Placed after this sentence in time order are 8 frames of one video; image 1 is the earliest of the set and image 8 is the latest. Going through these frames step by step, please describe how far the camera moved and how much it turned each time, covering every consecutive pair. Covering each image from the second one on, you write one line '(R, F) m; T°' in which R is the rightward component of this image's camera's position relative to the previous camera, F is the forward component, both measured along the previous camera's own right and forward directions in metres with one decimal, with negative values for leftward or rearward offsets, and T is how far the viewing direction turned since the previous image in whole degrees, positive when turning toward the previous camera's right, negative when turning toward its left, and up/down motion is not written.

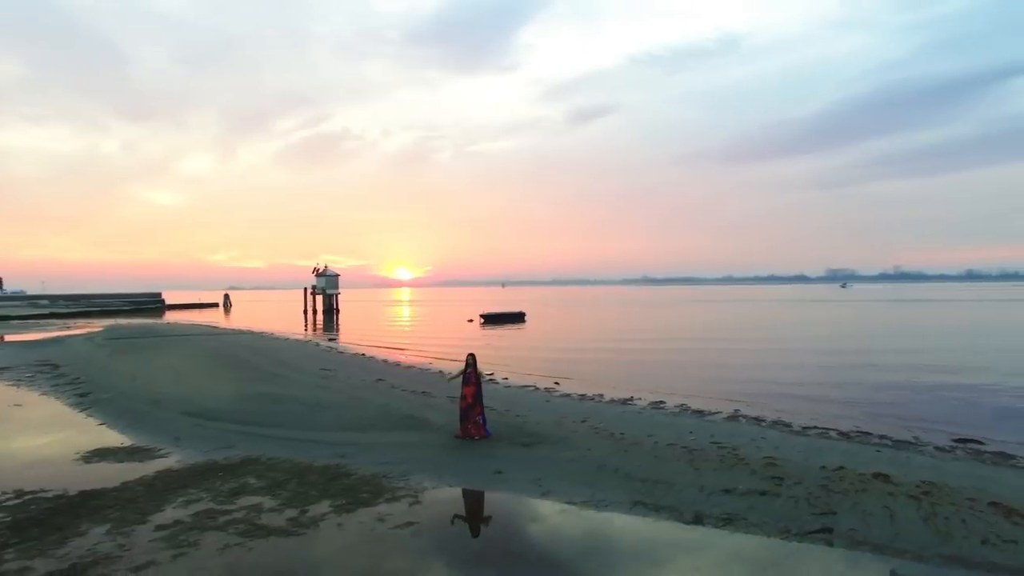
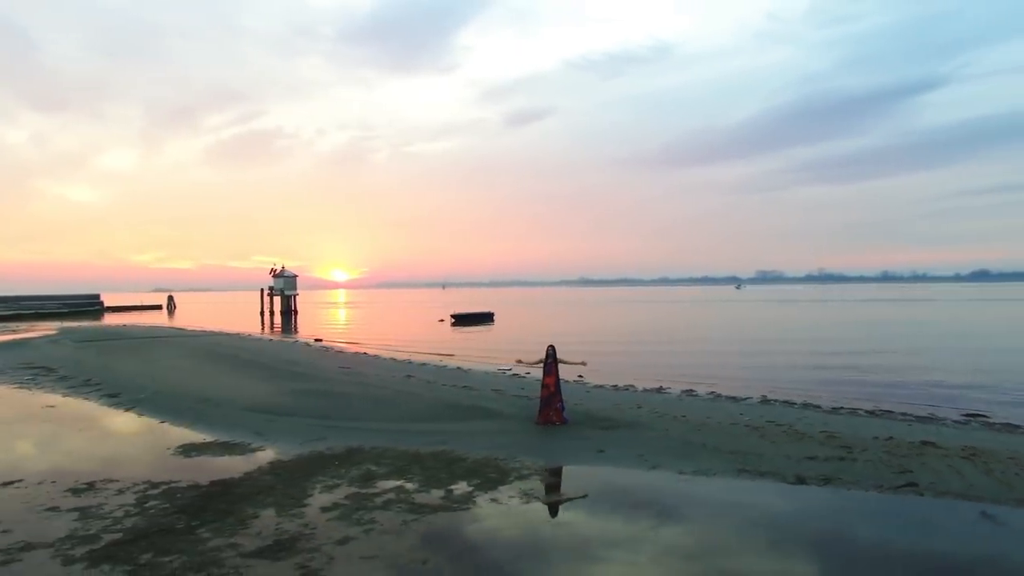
(-2.3, -0.6) m; +6°
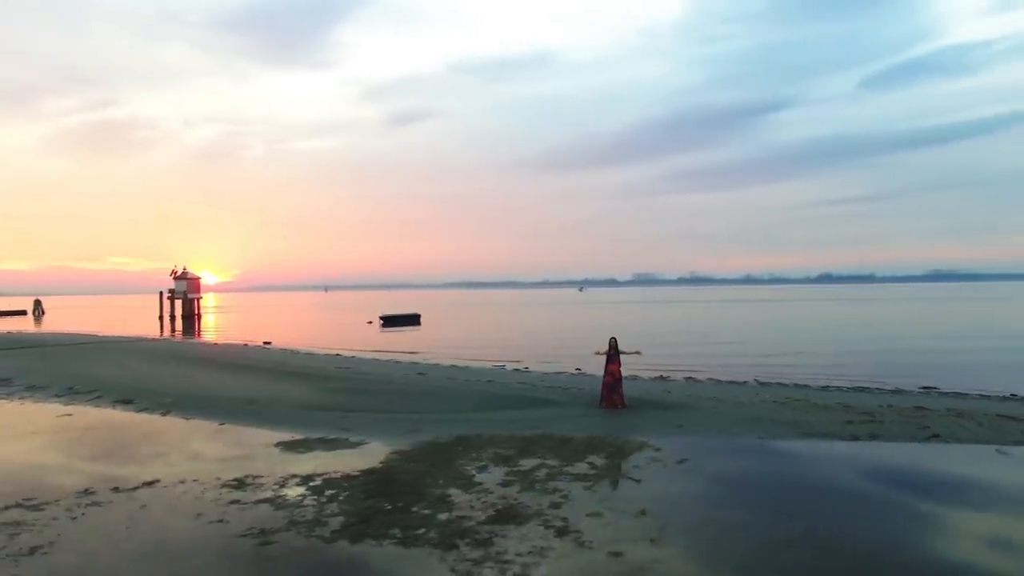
(-3.4, -0.6) m; +12°
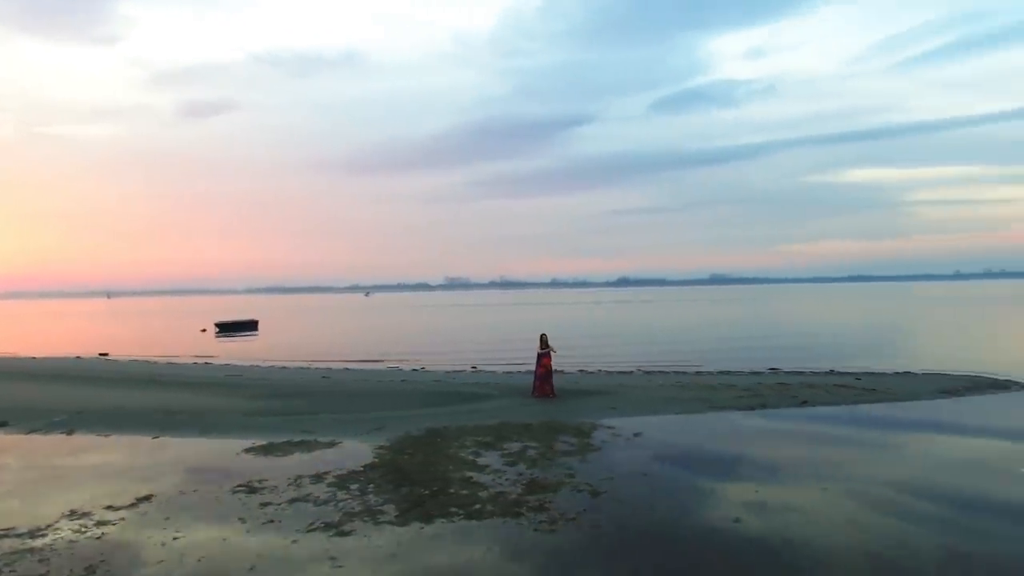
(-2.5, -0.5) m; +17°
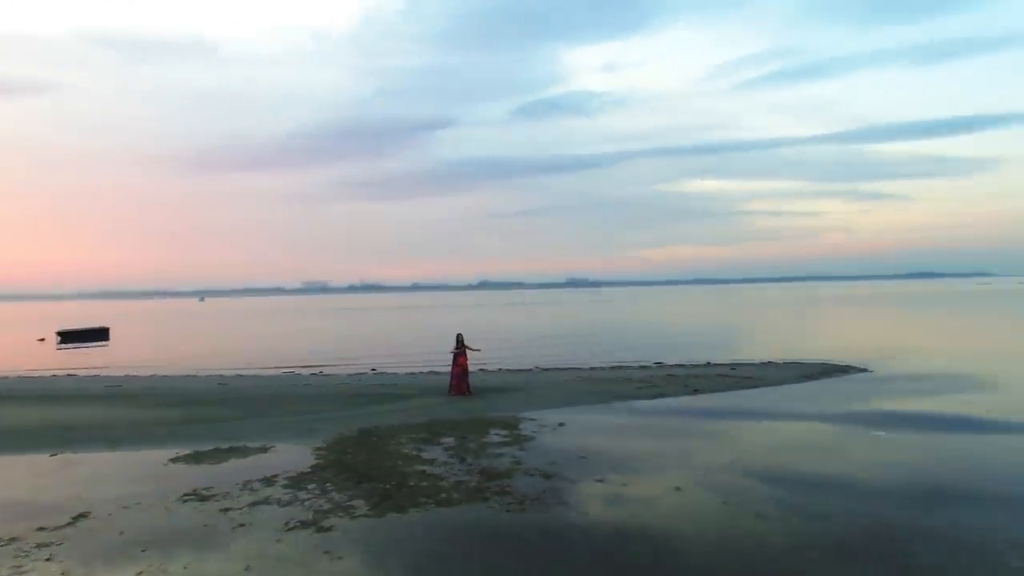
(-1.2, -0.4) m; +12°
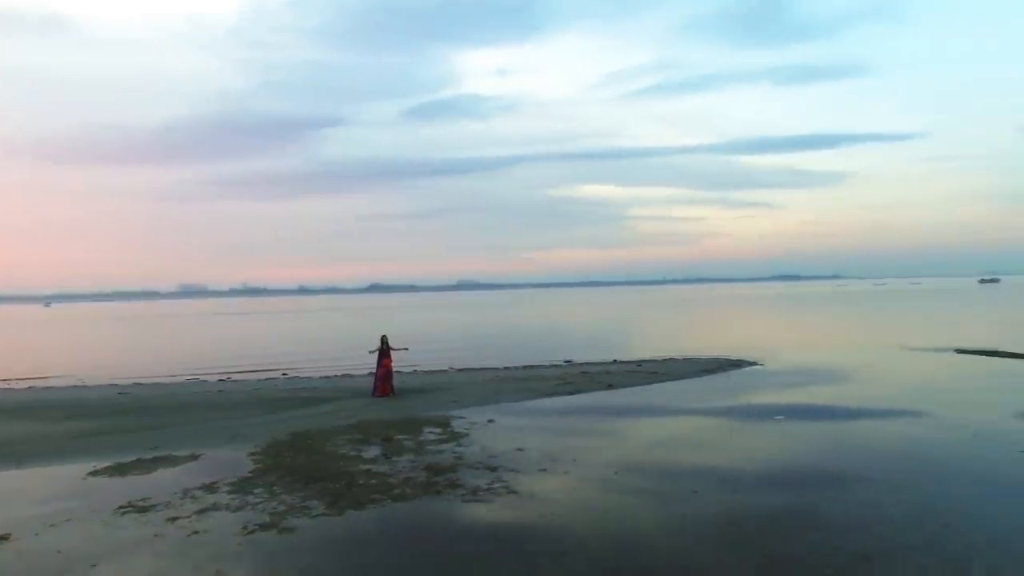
(-0.7, -0.3) m; +10°
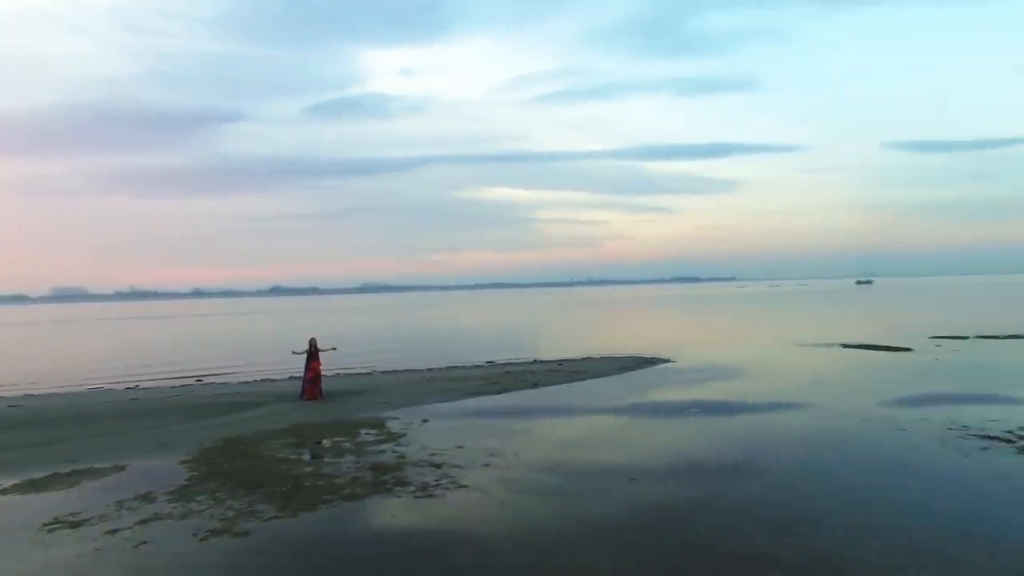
(-0.5, -0.3) m; +8°
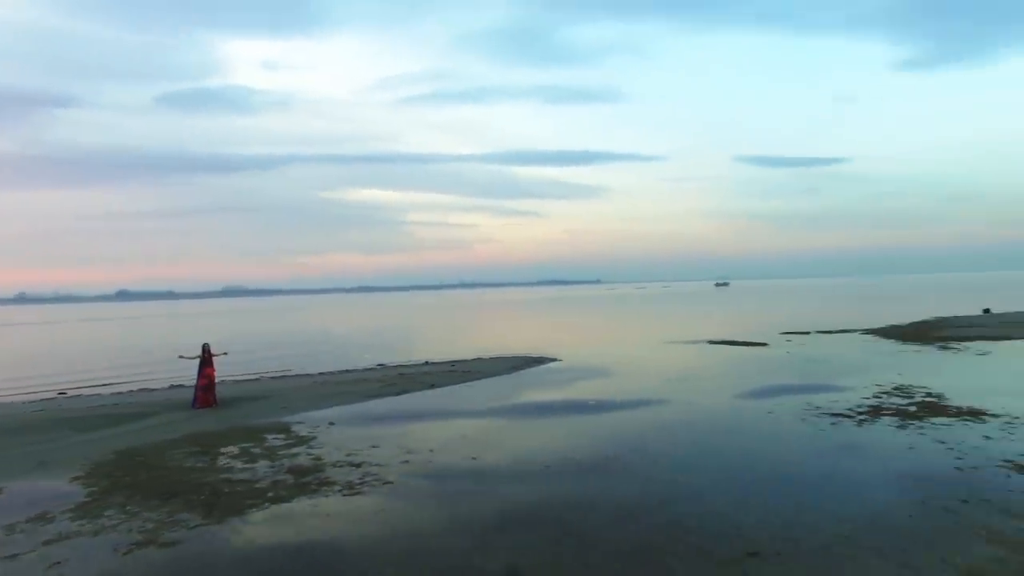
(-0.6, -0.4) m; +11°
